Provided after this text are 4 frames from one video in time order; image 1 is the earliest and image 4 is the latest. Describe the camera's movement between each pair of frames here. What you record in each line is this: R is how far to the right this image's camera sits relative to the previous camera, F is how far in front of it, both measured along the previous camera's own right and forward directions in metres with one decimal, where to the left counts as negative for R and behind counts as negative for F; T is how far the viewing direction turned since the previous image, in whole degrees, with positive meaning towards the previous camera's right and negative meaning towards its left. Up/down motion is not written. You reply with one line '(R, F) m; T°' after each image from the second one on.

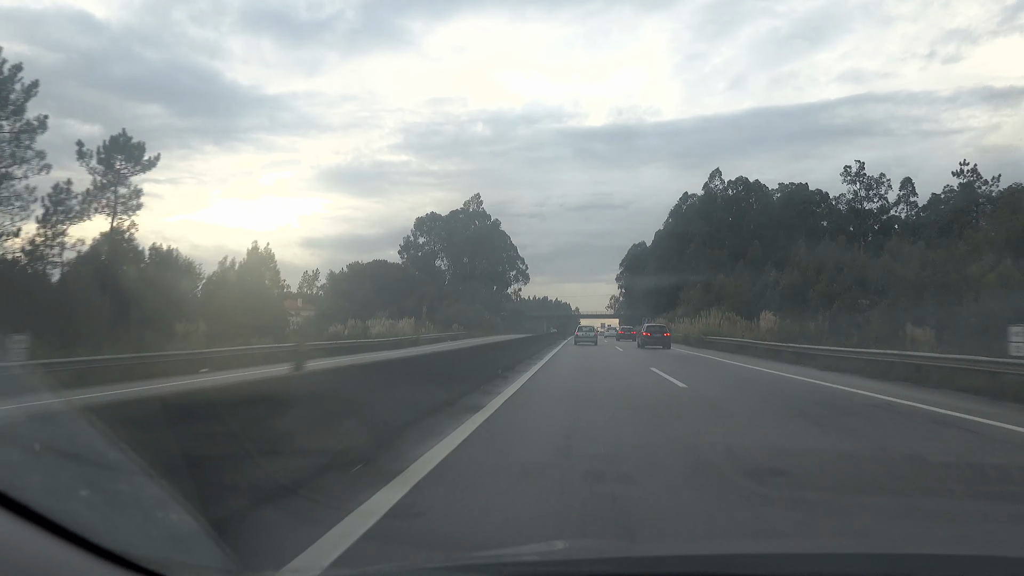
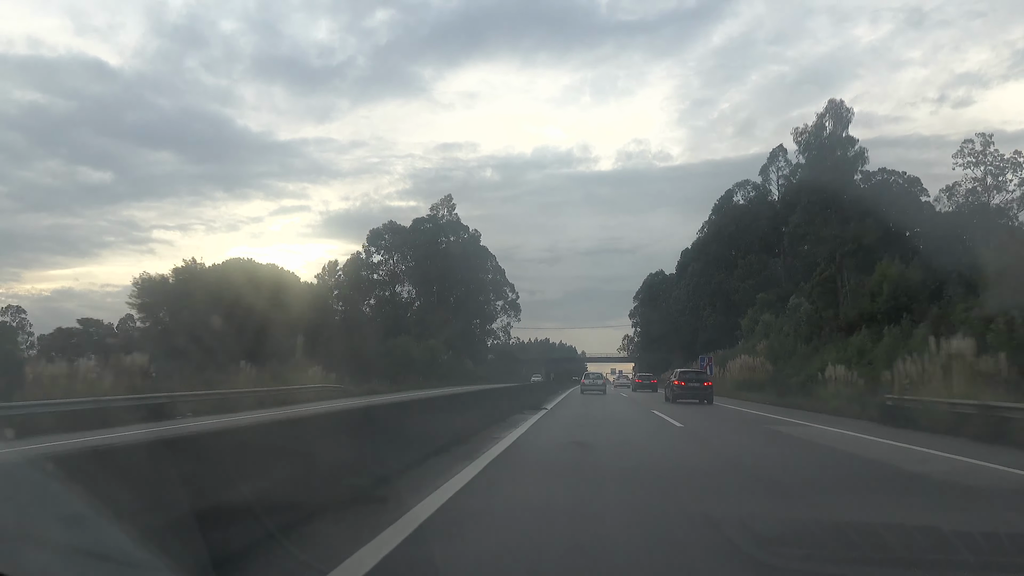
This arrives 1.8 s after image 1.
(-0.8, +1.7) m; 0°
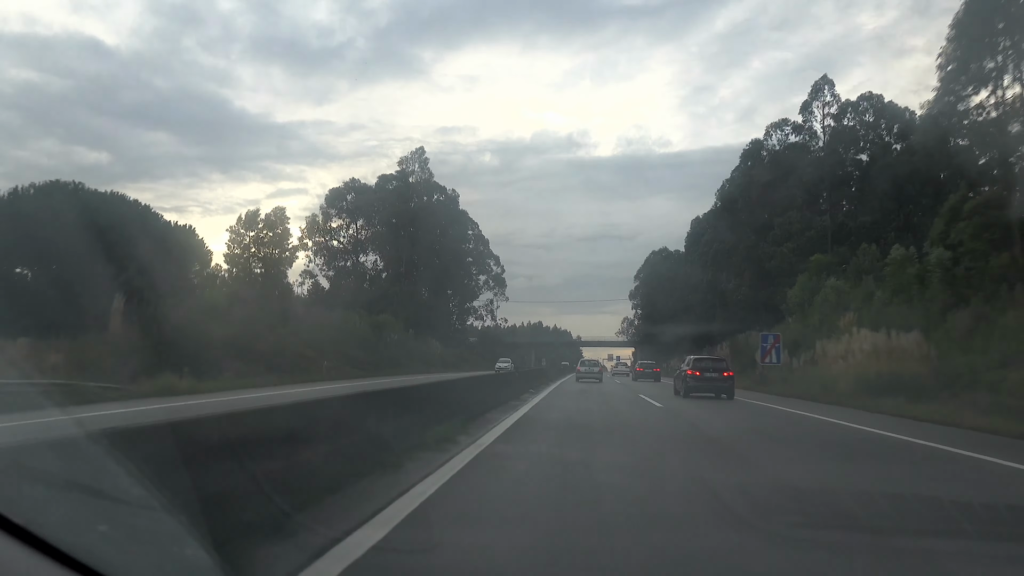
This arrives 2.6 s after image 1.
(-0.5, +0.5) m; 0°
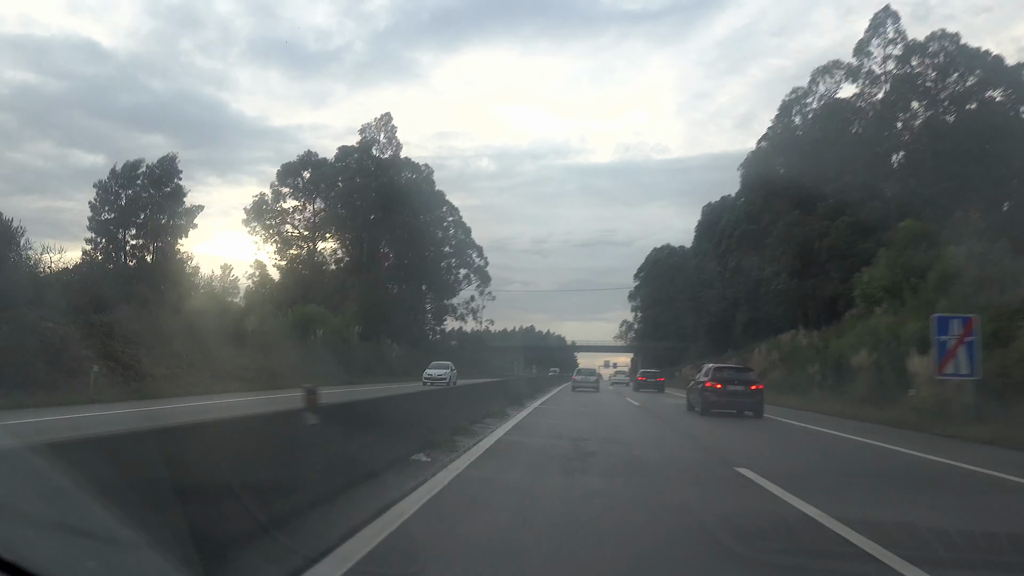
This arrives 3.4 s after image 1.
(-0.3, +0.7) m; 0°
